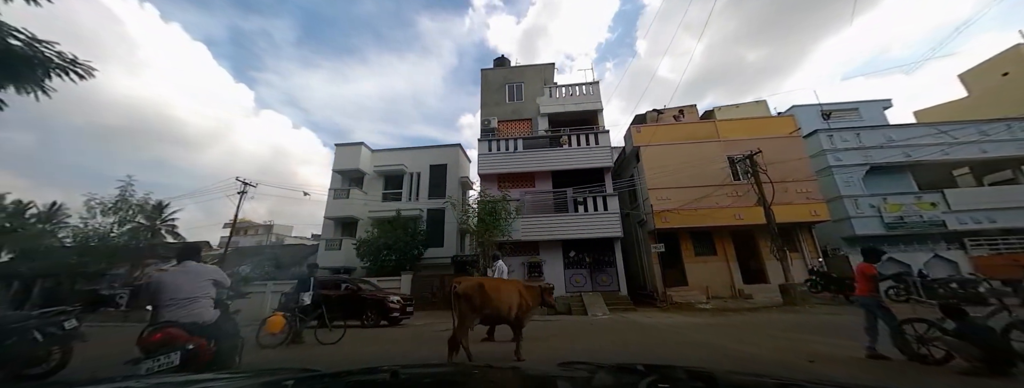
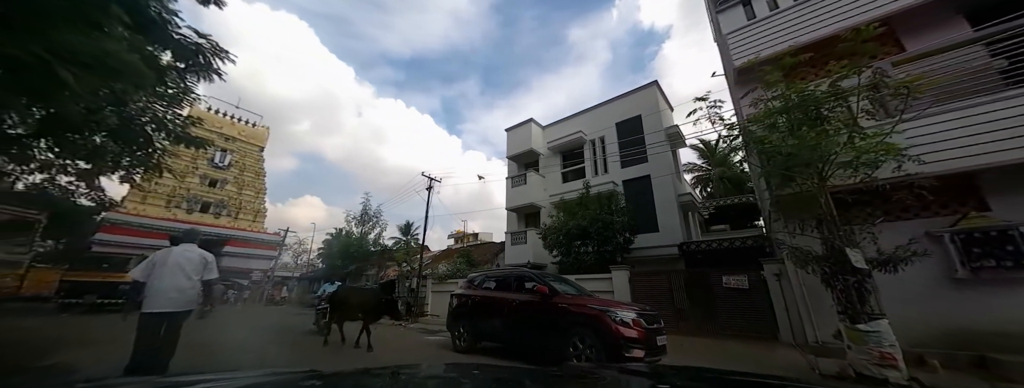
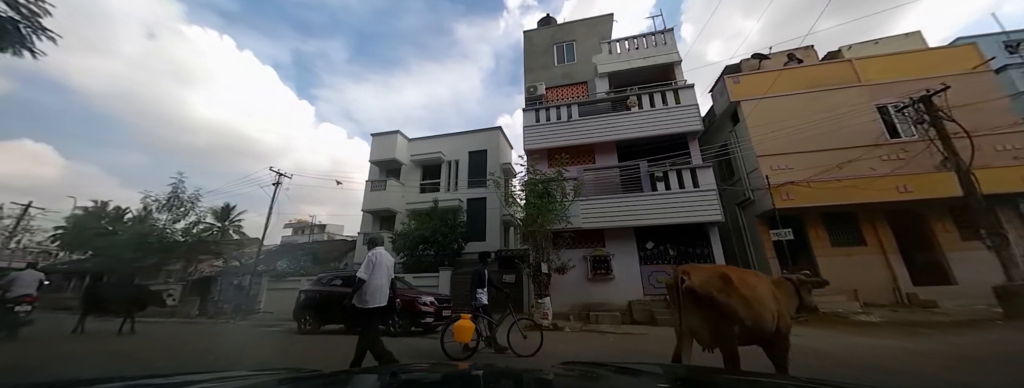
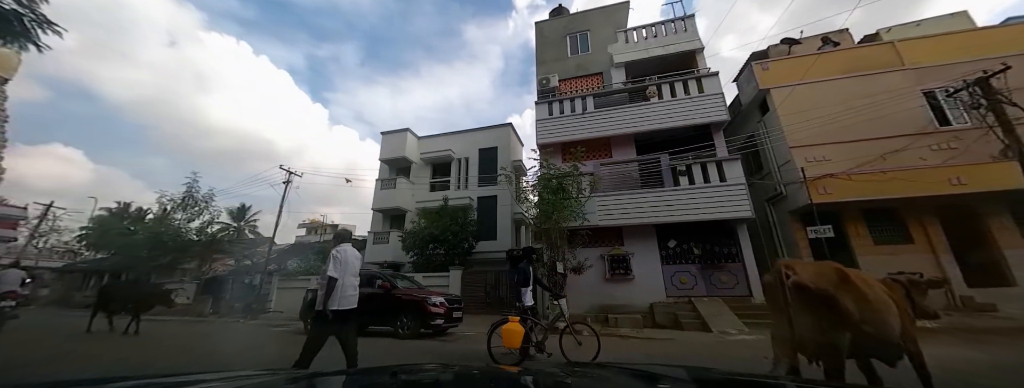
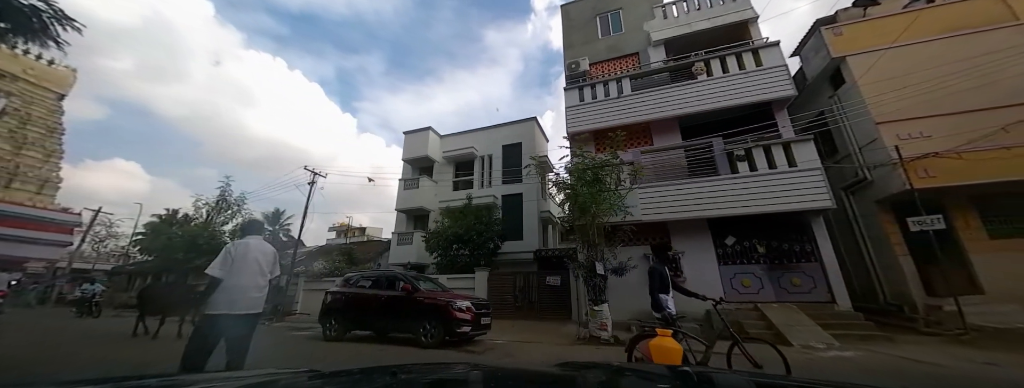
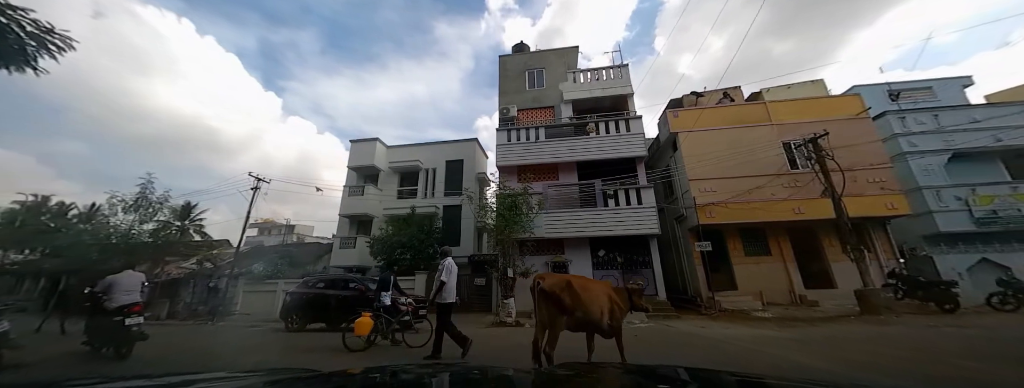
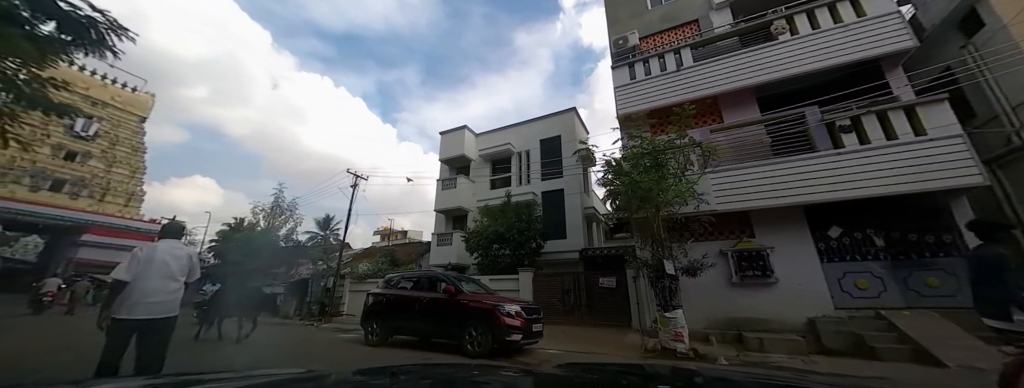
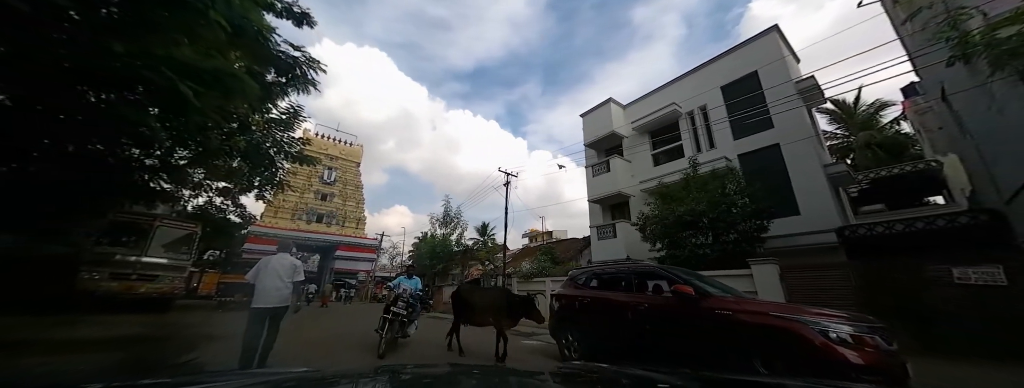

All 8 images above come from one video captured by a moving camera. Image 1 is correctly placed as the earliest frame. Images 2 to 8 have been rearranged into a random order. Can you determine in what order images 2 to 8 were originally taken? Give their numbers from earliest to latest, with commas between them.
6, 3, 4, 5, 7, 2, 8
